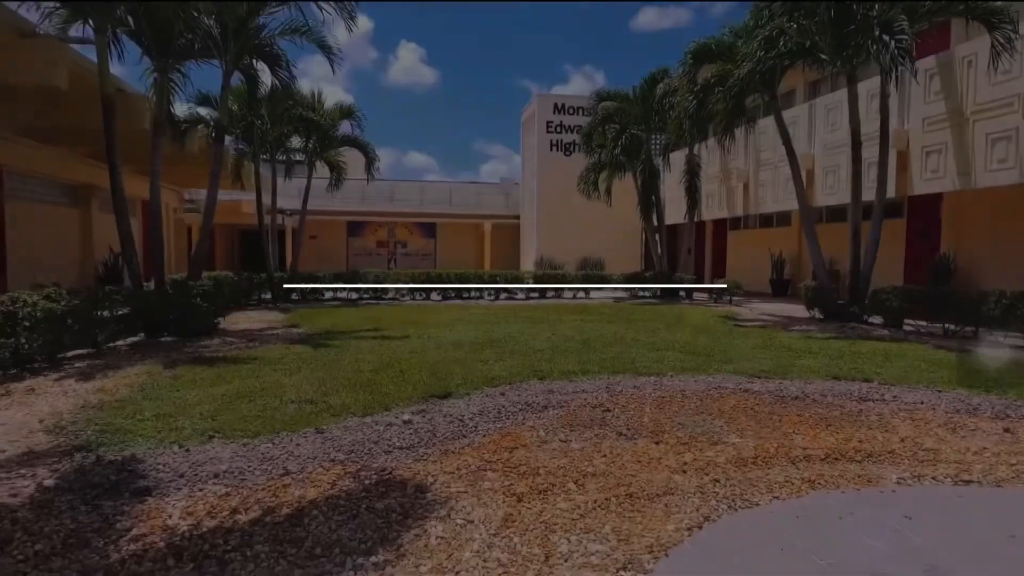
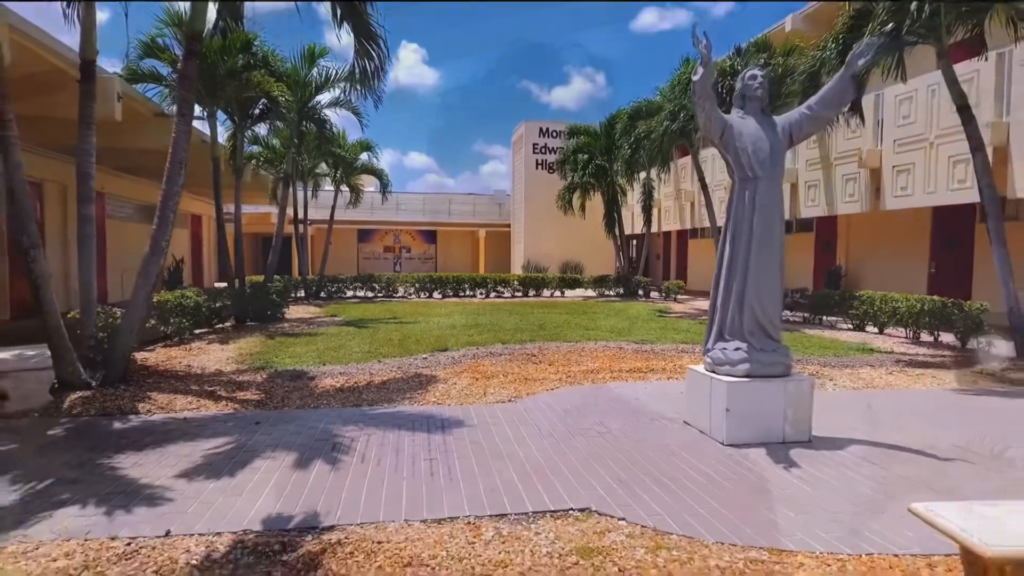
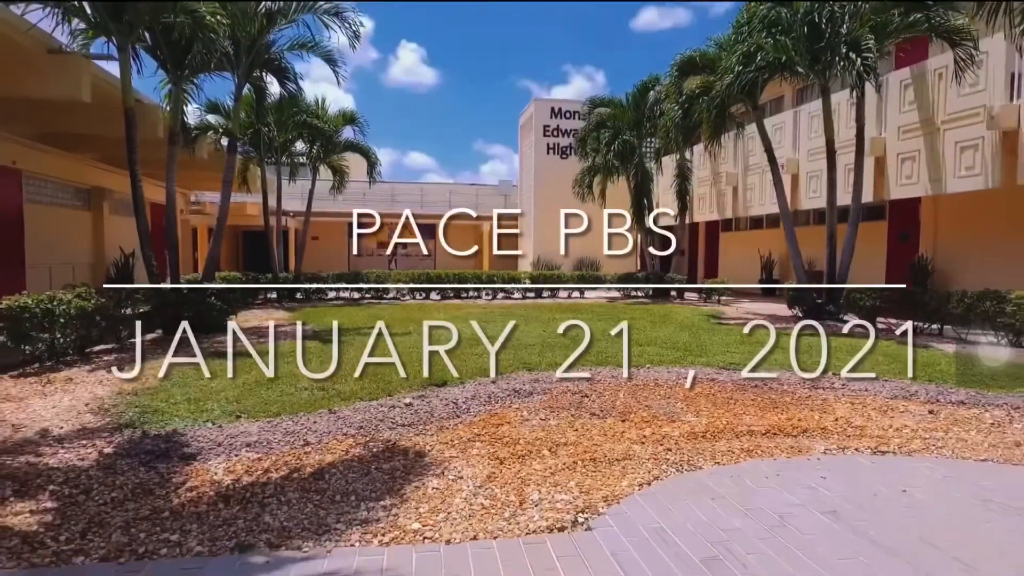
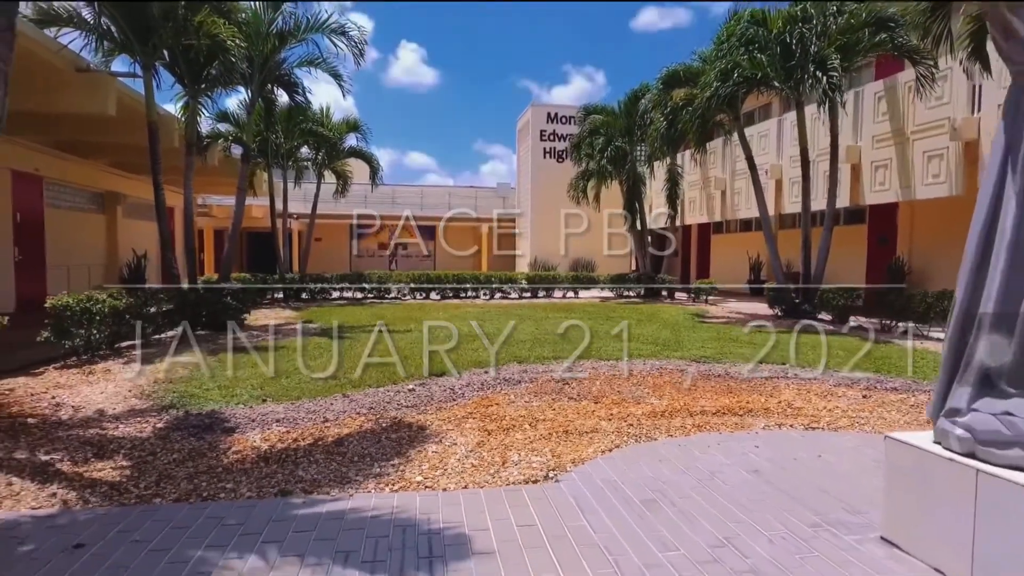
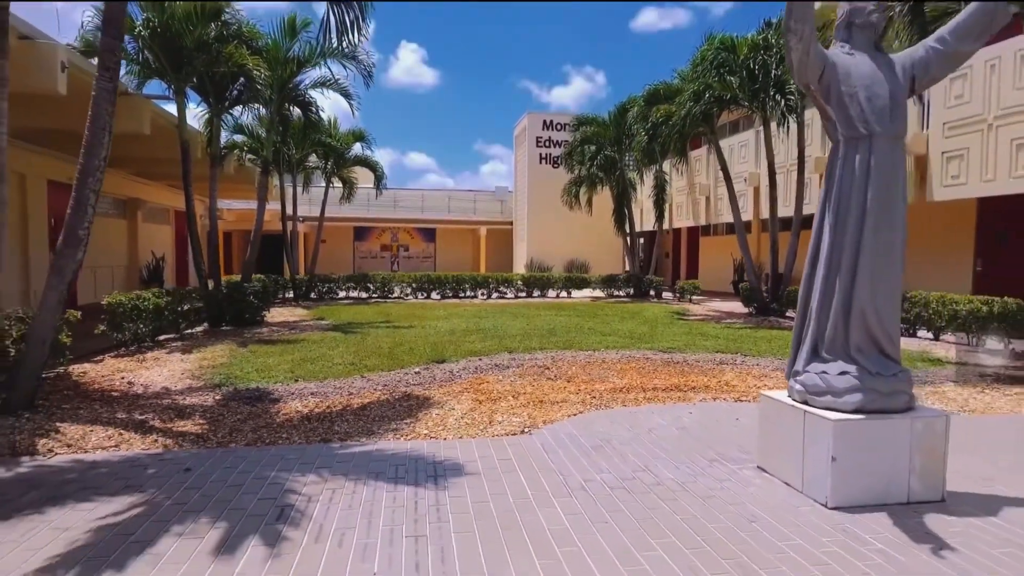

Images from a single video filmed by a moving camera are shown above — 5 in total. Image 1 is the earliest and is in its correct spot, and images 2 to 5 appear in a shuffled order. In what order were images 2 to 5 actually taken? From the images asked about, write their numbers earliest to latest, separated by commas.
3, 4, 5, 2
